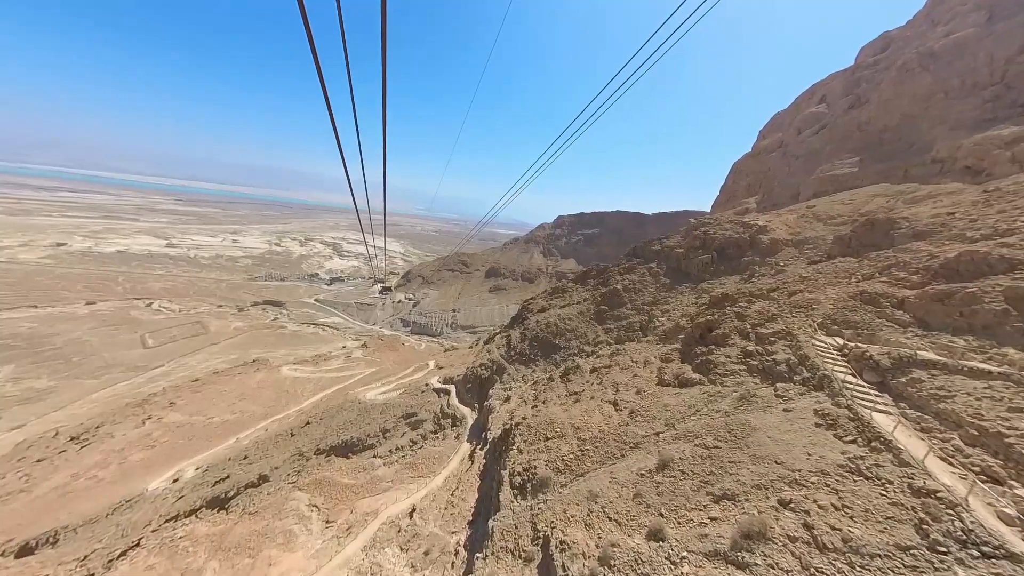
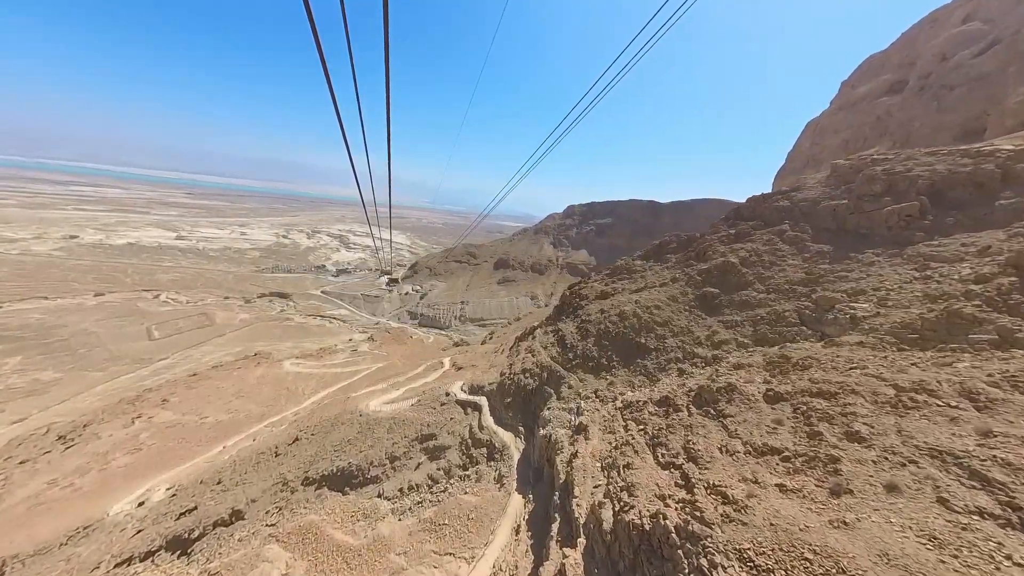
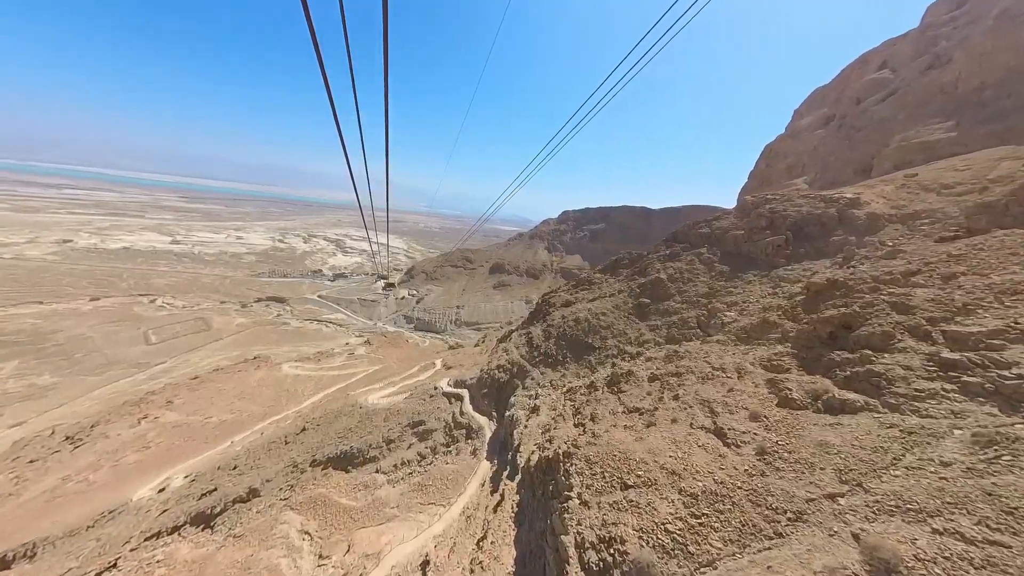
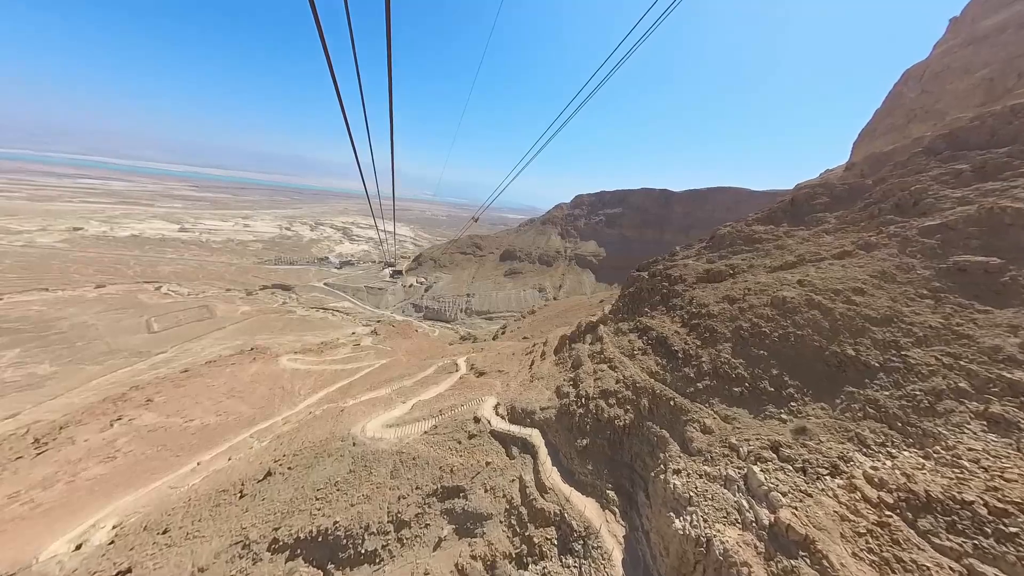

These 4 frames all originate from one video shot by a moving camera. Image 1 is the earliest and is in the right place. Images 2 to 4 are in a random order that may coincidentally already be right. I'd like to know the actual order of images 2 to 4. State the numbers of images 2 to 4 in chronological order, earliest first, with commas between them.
3, 2, 4
